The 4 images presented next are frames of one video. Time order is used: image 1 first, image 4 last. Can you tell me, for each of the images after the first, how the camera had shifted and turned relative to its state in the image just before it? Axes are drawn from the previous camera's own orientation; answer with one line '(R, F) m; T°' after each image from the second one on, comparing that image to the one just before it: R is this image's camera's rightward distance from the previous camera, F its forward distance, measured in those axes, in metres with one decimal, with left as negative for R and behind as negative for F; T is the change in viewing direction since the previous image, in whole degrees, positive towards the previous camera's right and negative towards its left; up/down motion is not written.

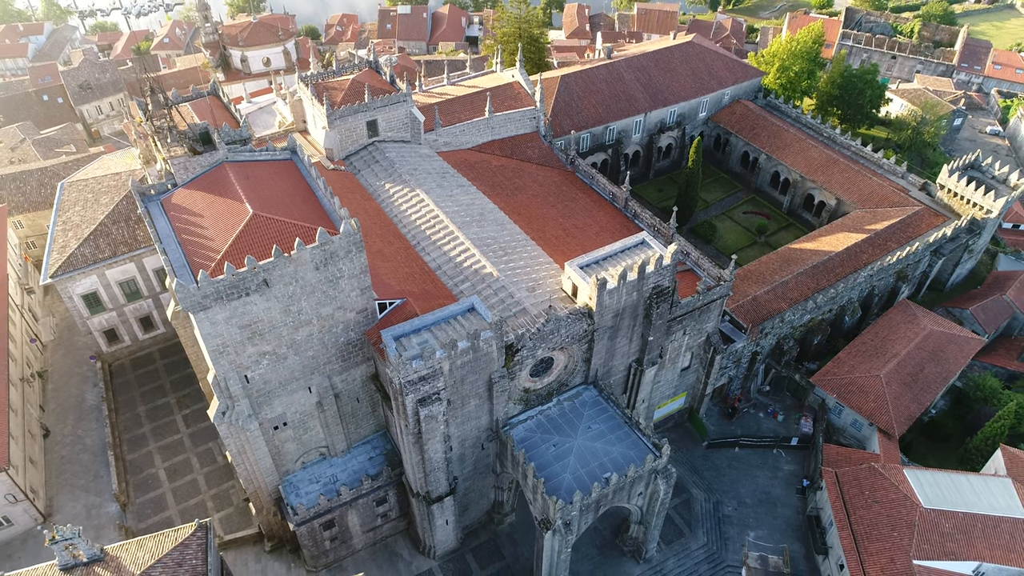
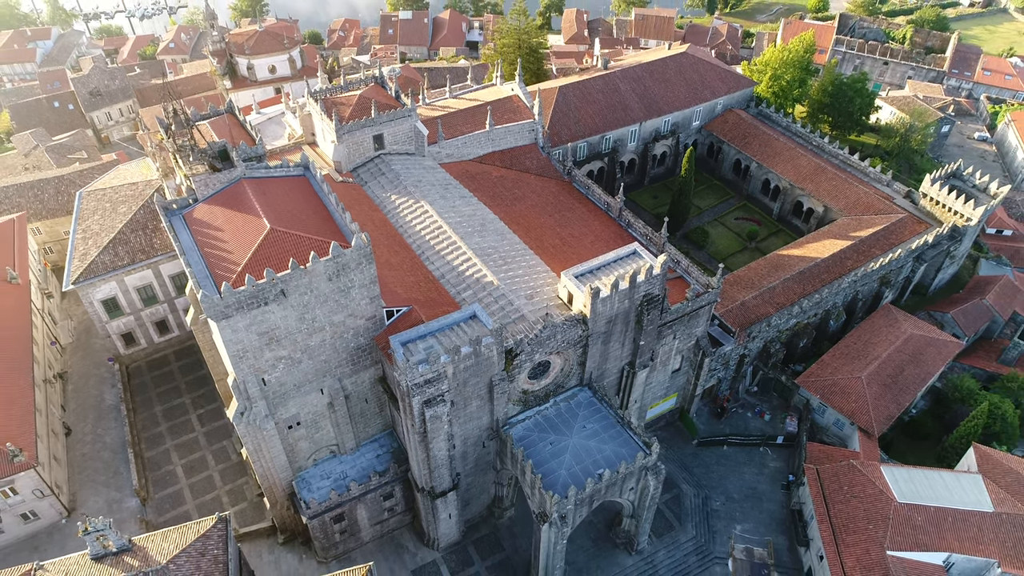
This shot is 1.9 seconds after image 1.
(0.0, -2.0) m; 0°
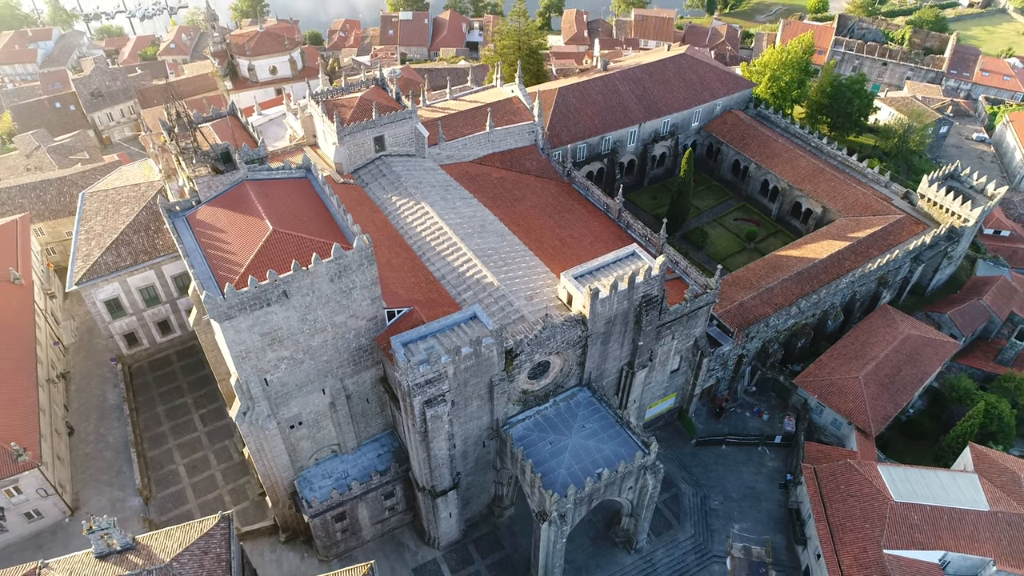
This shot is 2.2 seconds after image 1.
(0.0, -0.3) m; 0°
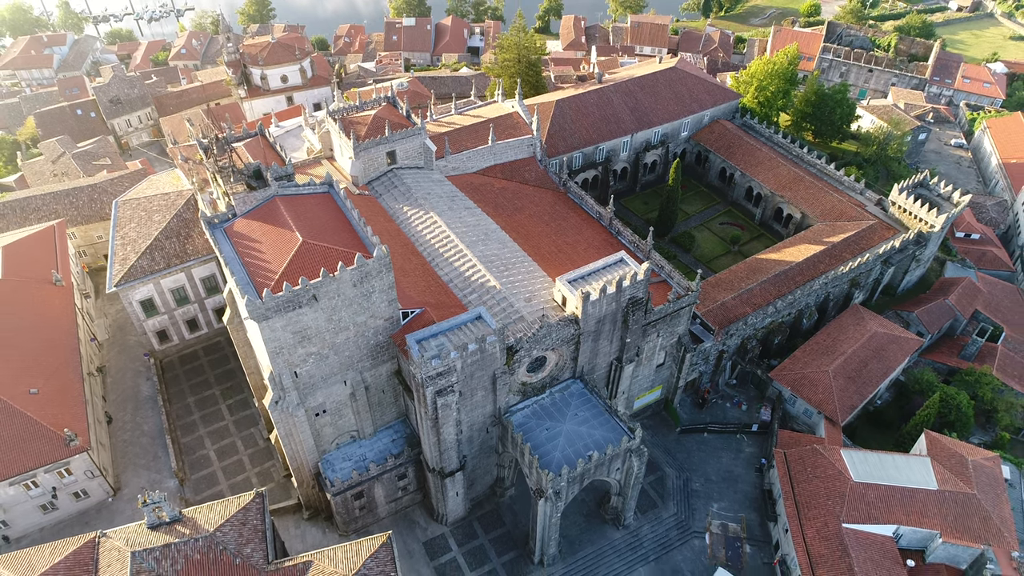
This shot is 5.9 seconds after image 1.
(-0.1, -3.9) m; 0°
